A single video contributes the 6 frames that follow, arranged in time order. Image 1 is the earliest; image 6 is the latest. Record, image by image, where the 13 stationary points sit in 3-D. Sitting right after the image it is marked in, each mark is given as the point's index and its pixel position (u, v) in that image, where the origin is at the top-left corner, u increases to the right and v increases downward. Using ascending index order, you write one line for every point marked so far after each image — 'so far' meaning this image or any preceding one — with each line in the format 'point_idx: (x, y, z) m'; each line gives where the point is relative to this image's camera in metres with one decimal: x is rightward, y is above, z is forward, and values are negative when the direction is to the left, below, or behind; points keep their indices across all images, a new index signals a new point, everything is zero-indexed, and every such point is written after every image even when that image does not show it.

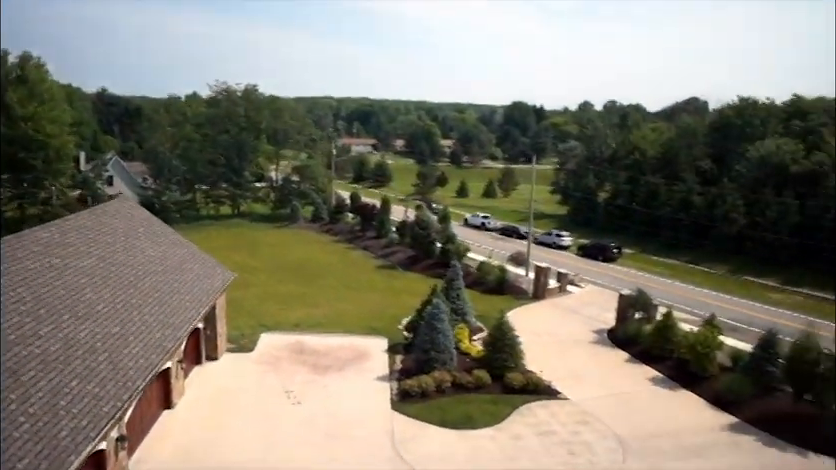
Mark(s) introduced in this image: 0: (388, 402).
0: (-0.8, -4.6, +17.9) m
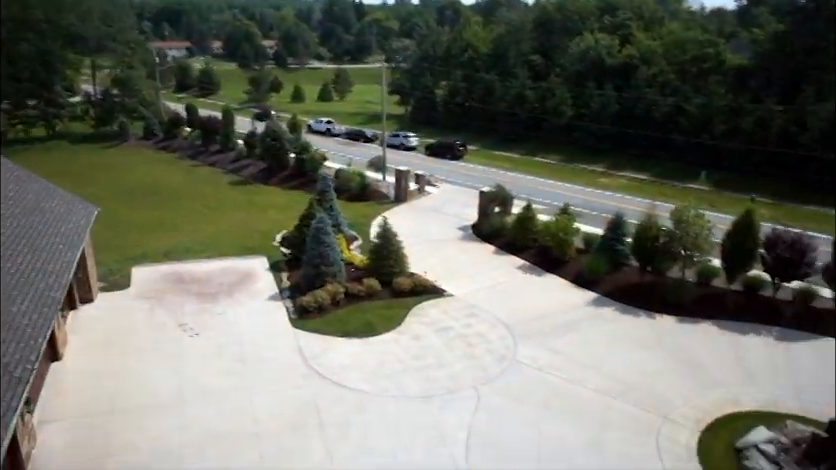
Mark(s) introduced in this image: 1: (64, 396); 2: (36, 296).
0: (-3.6, -2.4, +18.0) m
1: (-7.5, -3.4, +13.9) m
2: (-7.1, -1.1, +12.2) m
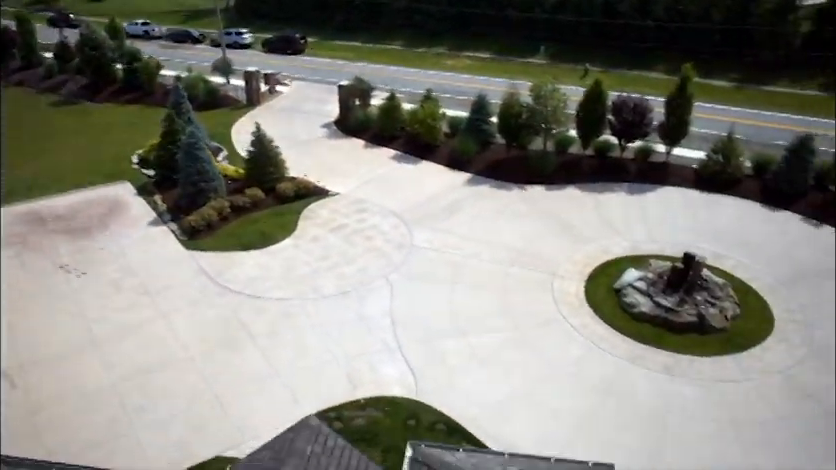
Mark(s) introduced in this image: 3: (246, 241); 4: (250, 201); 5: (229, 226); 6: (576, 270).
0: (-6.3, -0.3, +17.4) m
1: (-8.9, -2.5, +12.7) m
2: (-8.3, -0.4, +10.8) m
3: (-4.6, -0.2, +17.7) m
4: (-4.8, +1.0, +19.0) m
5: (-5.3, +0.3, +18.3) m
6: (+4.3, -0.9, +17.5) m
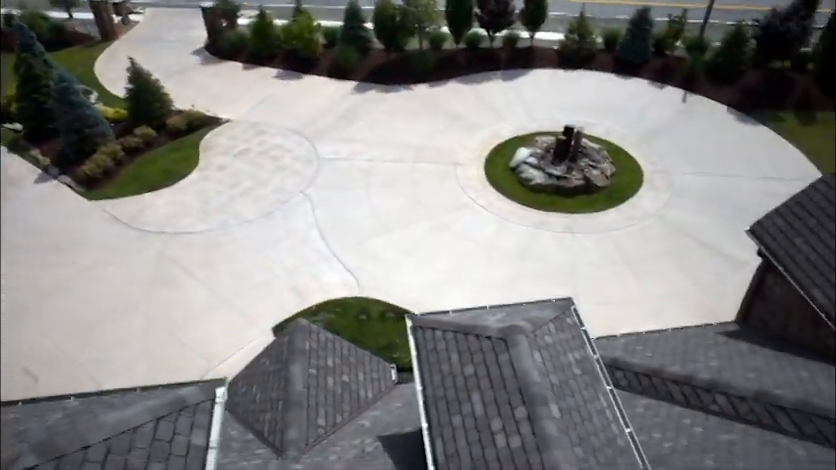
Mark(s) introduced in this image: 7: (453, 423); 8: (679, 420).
0: (-8.7, +1.0, +16.9) m
1: (-9.8, -2.2, +12.2) m
2: (-9.1, -0.3, +10.1) m
3: (-7.1, +1.4, +17.5) m
4: (-7.8, +2.7, +18.5) m
5: (-7.9, +1.8, +17.8) m
6: (+1.6, +2.3, +19.1) m
7: (+0.4, -1.9, +6.9) m
8: (+3.3, -2.4, +8.4) m
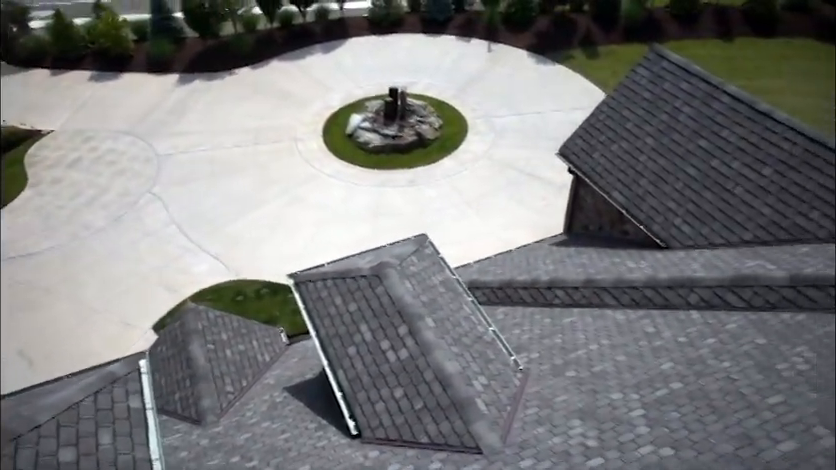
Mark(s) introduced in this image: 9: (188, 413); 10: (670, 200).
0: (-12.3, -0.1, +15.4) m
1: (-11.8, -3.5, +10.8) m
2: (-11.0, -1.6, +8.8) m
3: (-11.0, +0.6, +16.3) m
4: (-12.1, +1.8, +17.1) m
5: (-12.0, +0.9, +16.5) m
6: (-3.2, +3.2, +19.9) m
7: (-0.8, -1.4, +8.0) m
8: (+1.7, -1.3, +10.1) m
9: (-3.0, -2.3, +8.4) m
10: (+4.2, +0.6, +11.0) m
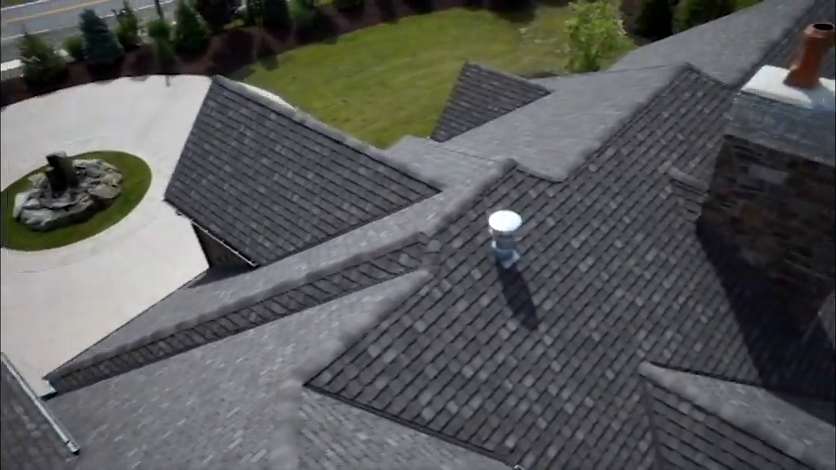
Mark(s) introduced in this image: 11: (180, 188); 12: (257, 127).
0: (-19.1, -5.6, +11.8) m
1: (-16.3, -8.5, +7.6) m
2: (-15.7, -6.4, +5.8) m
3: (-18.3, -4.6, +12.9) m
4: (-19.9, -3.9, +13.4) m
5: (-19.3, -4.6, +12.8) m
6: (-12.9, +0.1, +18.2) m
7: (-6.2, -3.1, +7.6) m
8: (-4.4, -2.2, +10.3) m
9: (-8.0, -4.6, +7.5) m
10: (-3.0, +0.2, +11.7) m
11: (-4.6, +0.9, +12.8) m
12: (-3.0, +2.0, +12.2) m
